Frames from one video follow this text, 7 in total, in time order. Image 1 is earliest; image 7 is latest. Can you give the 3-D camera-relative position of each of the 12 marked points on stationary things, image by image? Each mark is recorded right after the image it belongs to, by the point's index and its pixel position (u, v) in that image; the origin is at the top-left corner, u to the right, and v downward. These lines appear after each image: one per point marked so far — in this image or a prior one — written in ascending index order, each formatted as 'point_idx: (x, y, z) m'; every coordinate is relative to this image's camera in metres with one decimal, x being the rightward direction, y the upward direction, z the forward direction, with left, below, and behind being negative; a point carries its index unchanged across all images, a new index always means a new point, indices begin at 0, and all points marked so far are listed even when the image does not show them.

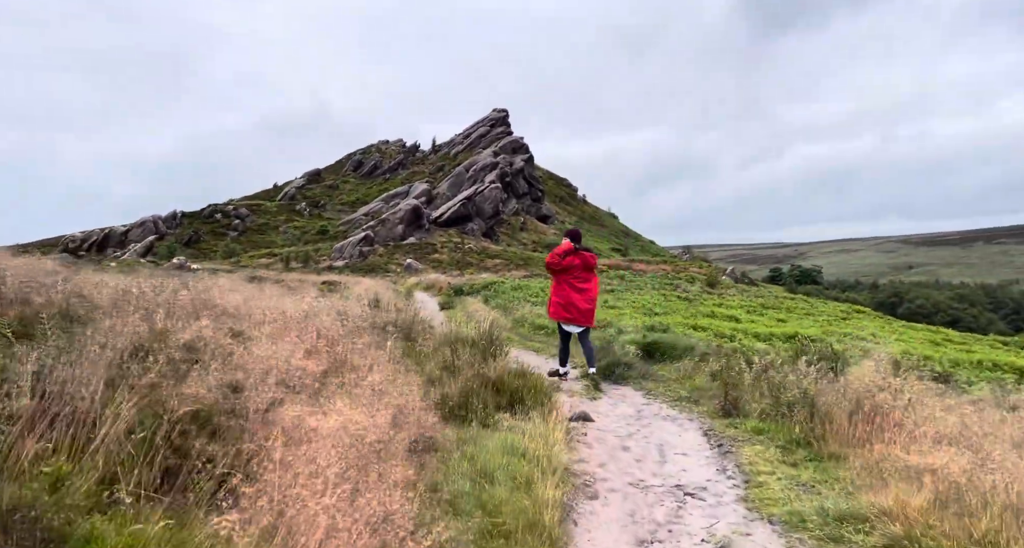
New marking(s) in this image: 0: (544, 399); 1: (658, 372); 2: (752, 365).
0: (+0.3, -1.3, +6.8) m
1: (+2.4, -1.6, +10.6) m
2: (+3.7, -1.4, +9.6) m
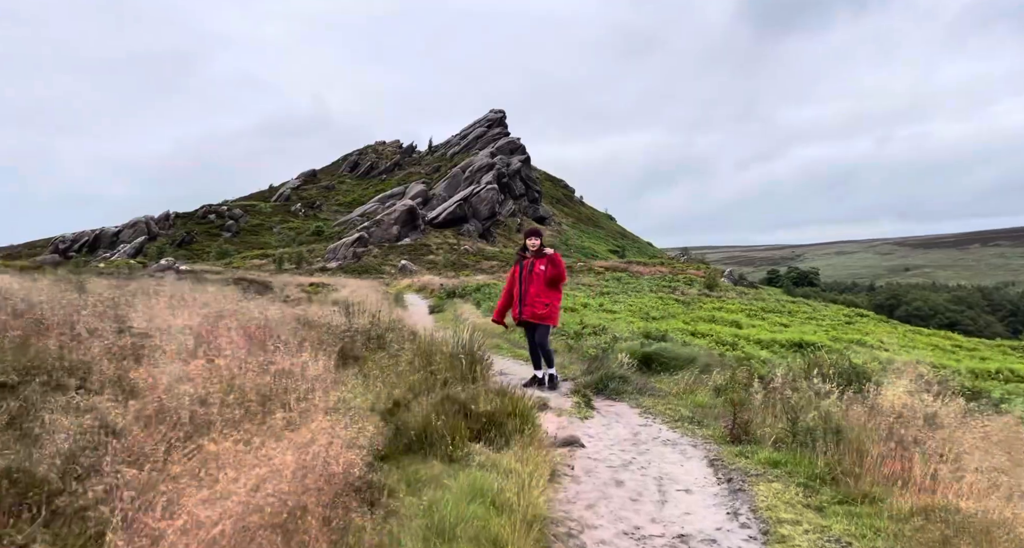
0: (+0.1, -1.4, +5.9) m
1: (+2.2, -1.7, +9.7) m
2: (+3.4, -1.4, +8.7) m
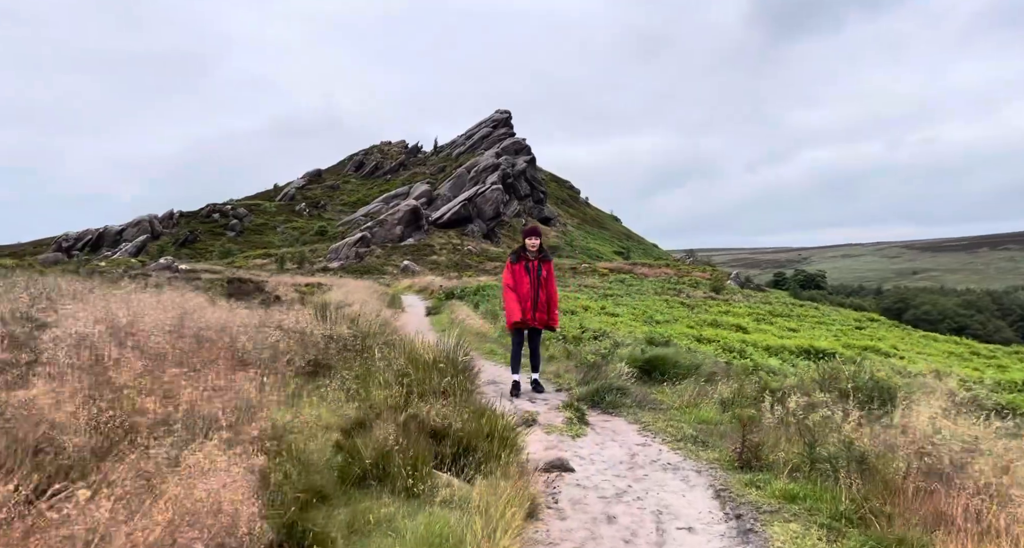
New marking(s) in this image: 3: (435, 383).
0: (-0.1, -1.4, +5.1) m
1: (+2.0, -1.7, +8.9) m
2: (+3.3, -1.5, +7.9) m
3: (-0.8, -1.2, +6.8) m
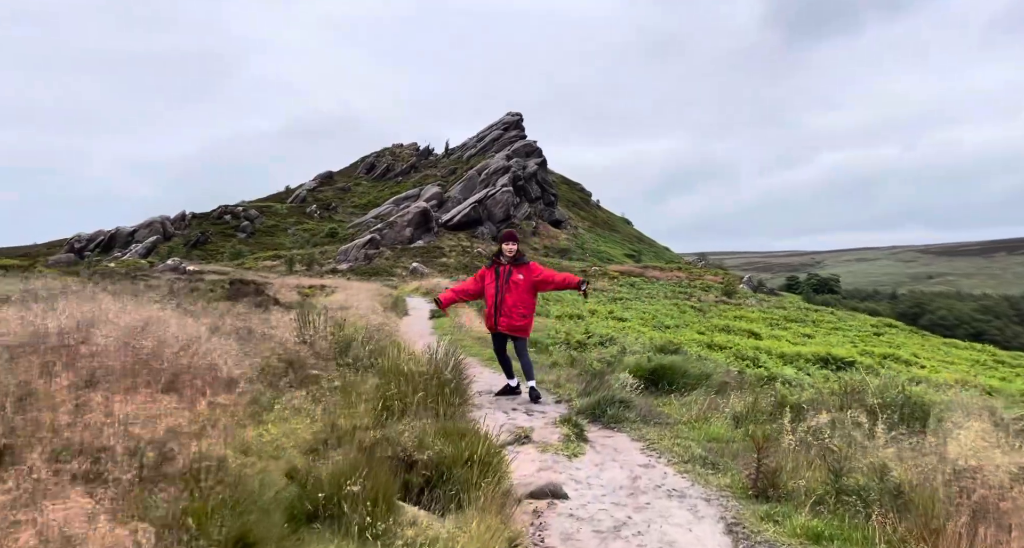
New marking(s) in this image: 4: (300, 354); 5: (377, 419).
0: (-0.2, -1.4, +4.5) m
1: (+2.0, -1.8, +8.2) m
2: (+3.2, -1.5, +7.2) m
3: (-0.9, -1.2, +6.2) m
4: (-2.5, -1.0, +7.5) m
5: (-1.1, -1.2, +5.3) m
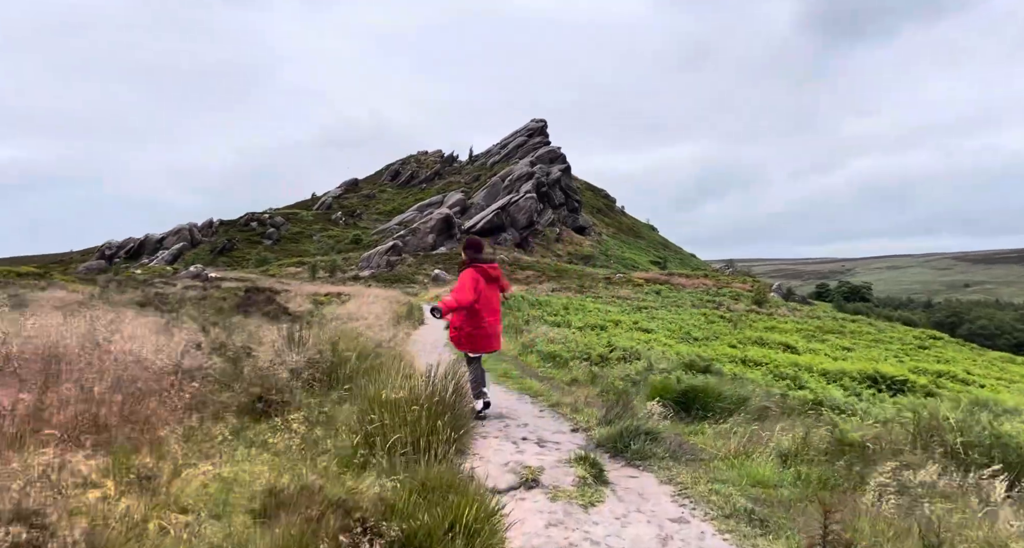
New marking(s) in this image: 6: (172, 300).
0: (-0.2, -1.5, +3.5) m
1: (+2.1, -1.9, +7.1) m
2: (+3.2, -1.6, +6.1) m
3: (-0.9, -1.4, +5.2) m
4: (-2.4, -1.1, +6.6) m
5: (-1.1, -1.3, +4.3) m
6: (-10.7, -0.8, +20.0) m
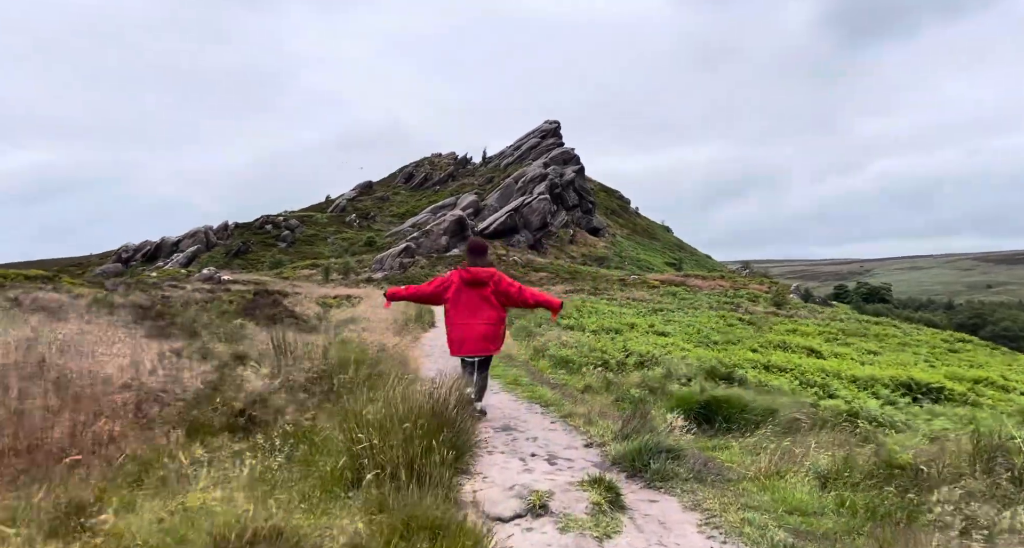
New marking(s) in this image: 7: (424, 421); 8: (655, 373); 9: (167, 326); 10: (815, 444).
0: (-0.2, -1.5, +2.9) m
1: (+2.2, -1.9, +6.5) m
2: (+3.3, -1.6, +5.4) m
3: (-0.9, -1.4, +4.6) m
4: (-2.4, -1.1, +6.0) m
5: (-1.1, -1.3, +3.7) m
6: (-10.3, -0.9, +19.6) m
7: (-0.8, -1.3, +5.5) m
8: (+2.7, -1.9, +12.1) m
9: (-5.9, -0.9, +10.8) m
10: (+3.4, -1.9, +7.2) m
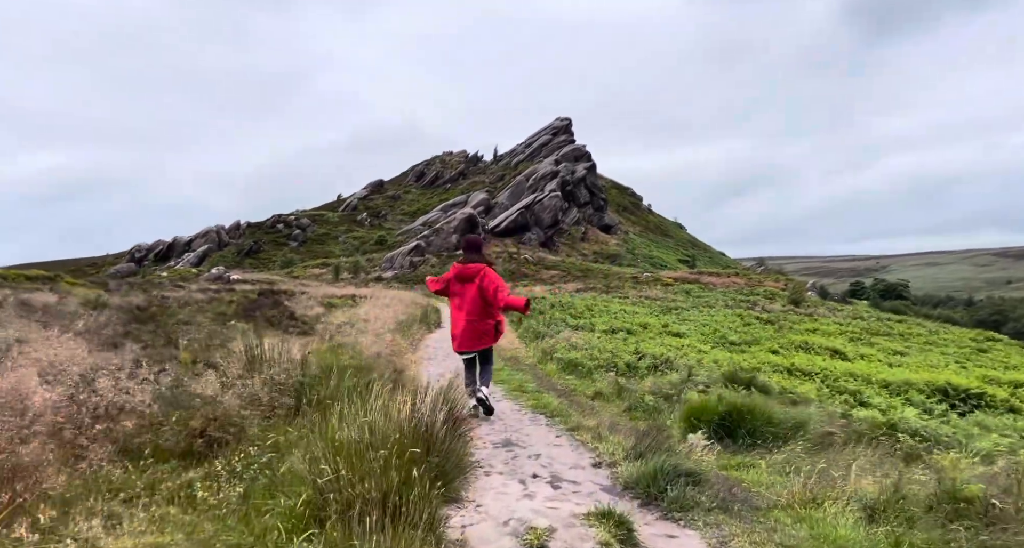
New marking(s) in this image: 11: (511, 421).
0: (-0.3, -1.5, +2.1) m
1: (+2.1, -1.9, +5.7) m
2: (+3.3, -1.6, +4.6) m
3: (-0.9, -1.4, +3.9) m
4: (-2.4, -1.1, +5.3) m
5: (-1.2, -1.3, +3.0) m
6: (-10.1, -0.9, +19.0) m
7: (-0.8, -1.3, +4.8) m
8: (+2.8, -1.9, +11.3) m
9: (-5.8, -0.9, +10.1) m
10: (+3.4, -1.9, +6.3) m
11: (0.0, -1.9, +8.4) m
